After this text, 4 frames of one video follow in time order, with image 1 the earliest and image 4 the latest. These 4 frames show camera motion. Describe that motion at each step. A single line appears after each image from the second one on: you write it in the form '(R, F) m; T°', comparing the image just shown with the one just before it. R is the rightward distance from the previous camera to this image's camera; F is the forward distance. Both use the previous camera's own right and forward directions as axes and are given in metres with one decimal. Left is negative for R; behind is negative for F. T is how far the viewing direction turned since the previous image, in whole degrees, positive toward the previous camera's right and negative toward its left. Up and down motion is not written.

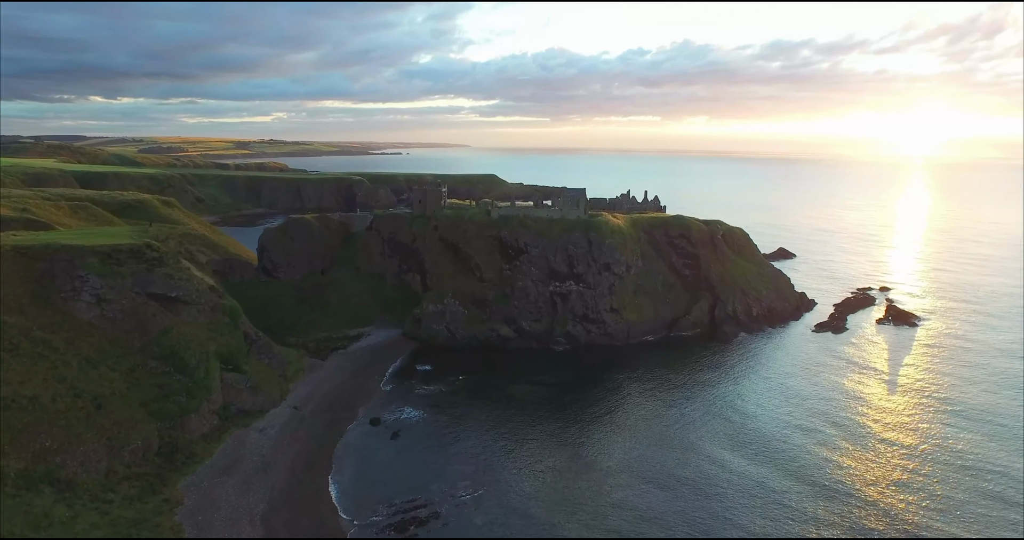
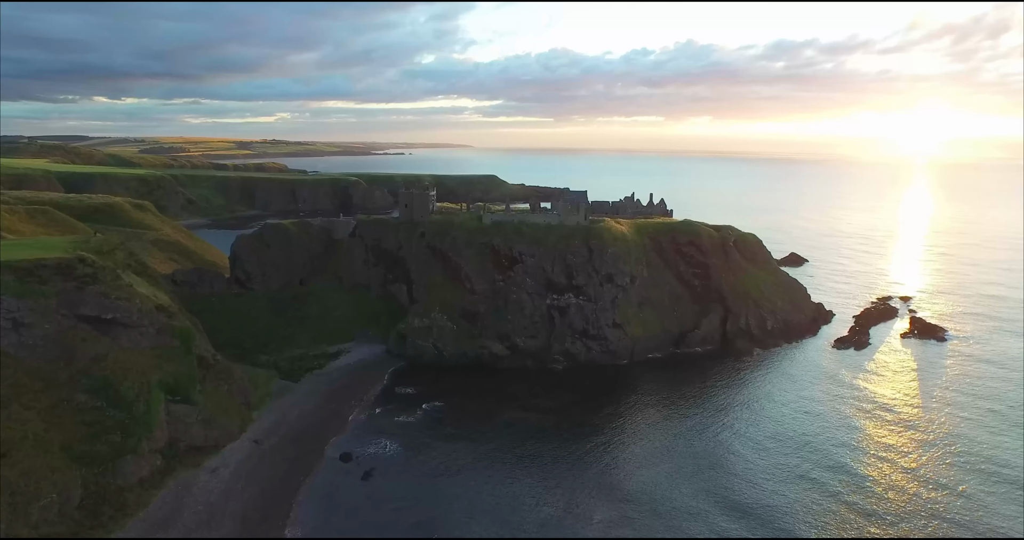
(+1.2, +6.3) m; 0°
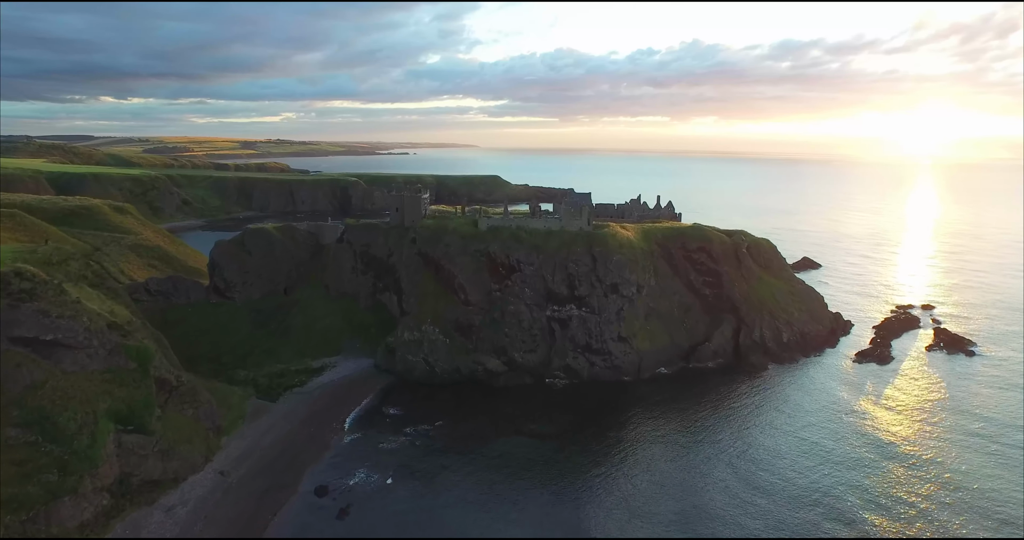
(+0.8, +4.9) m; 0°
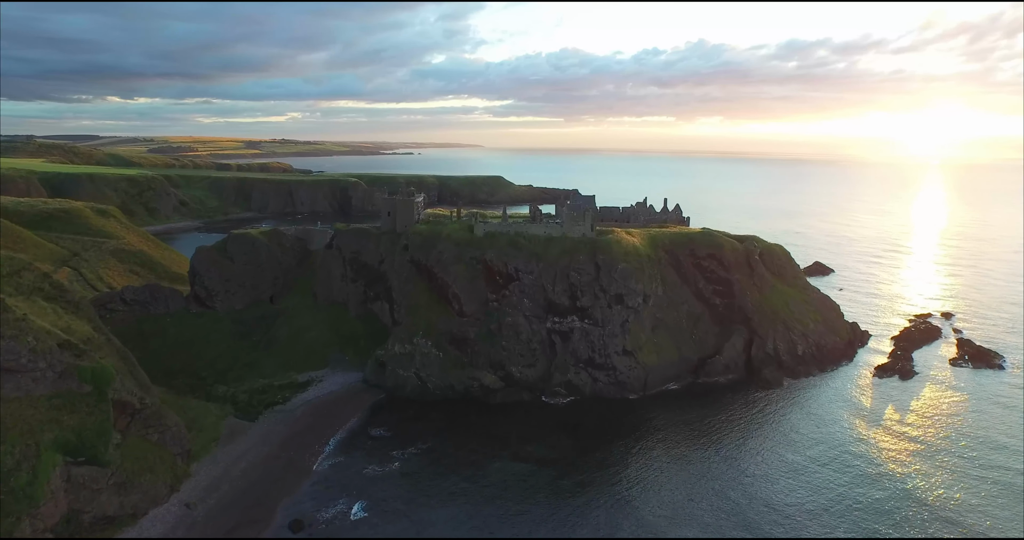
(+0.7, +4.0) m; 0°
